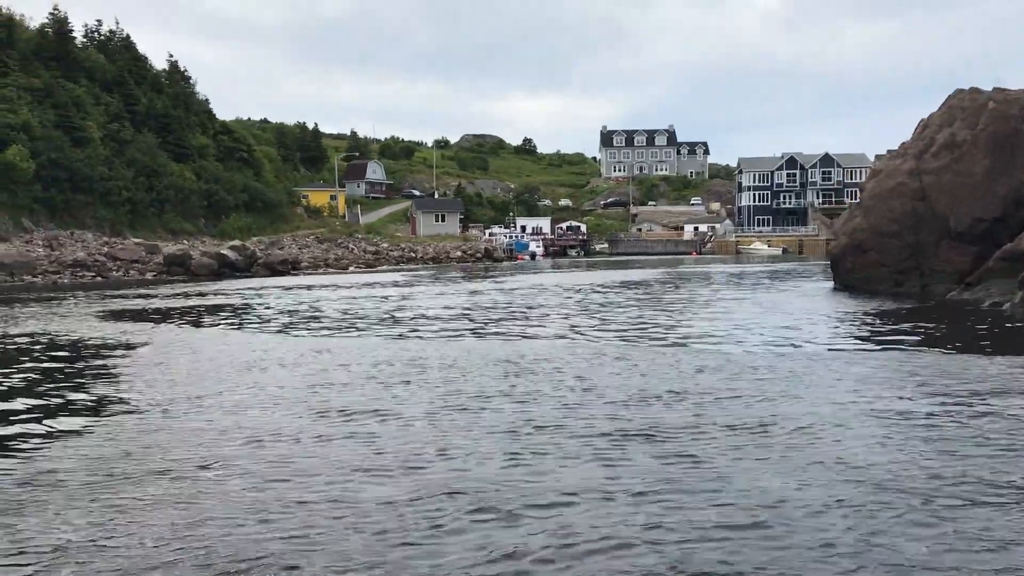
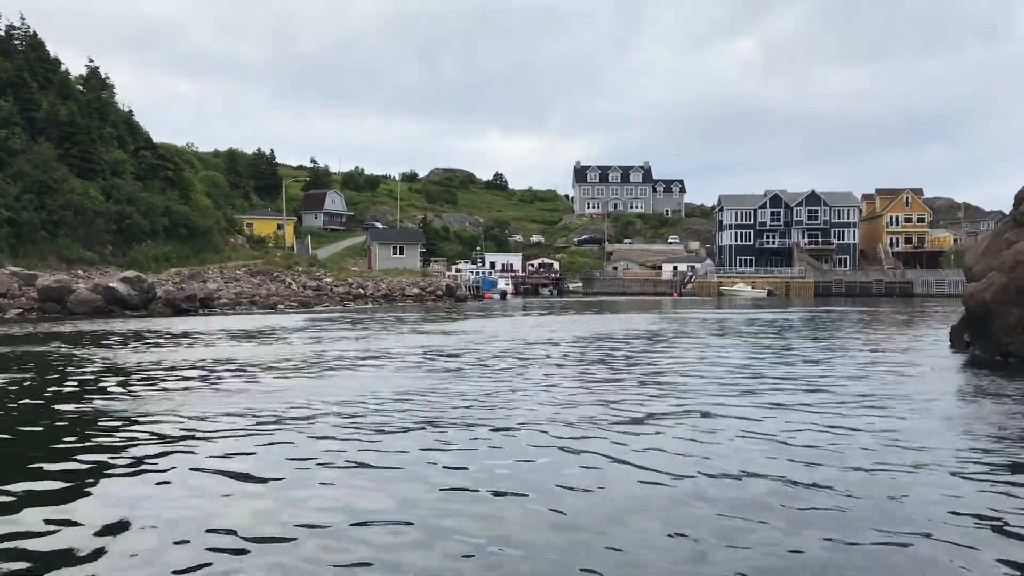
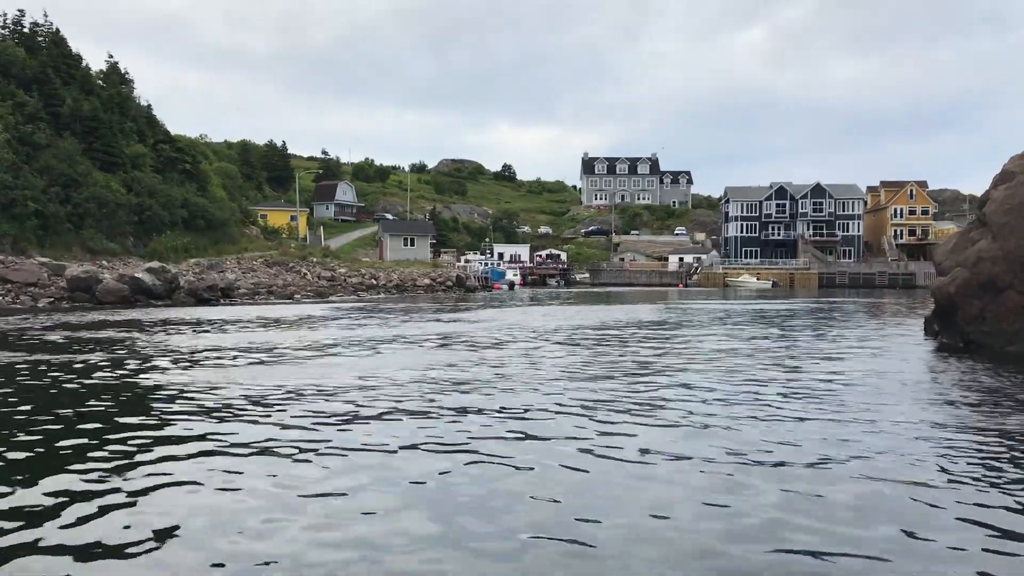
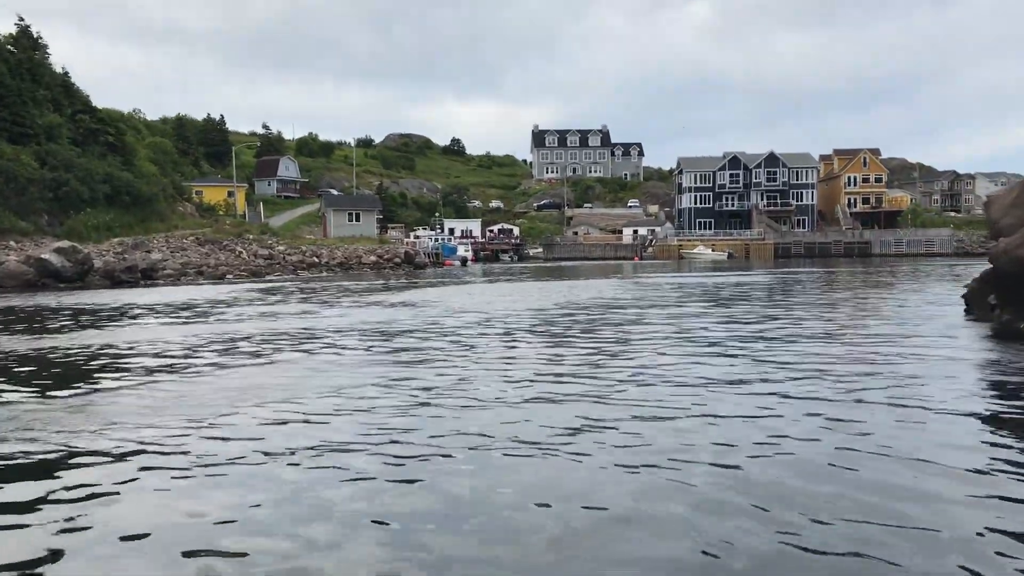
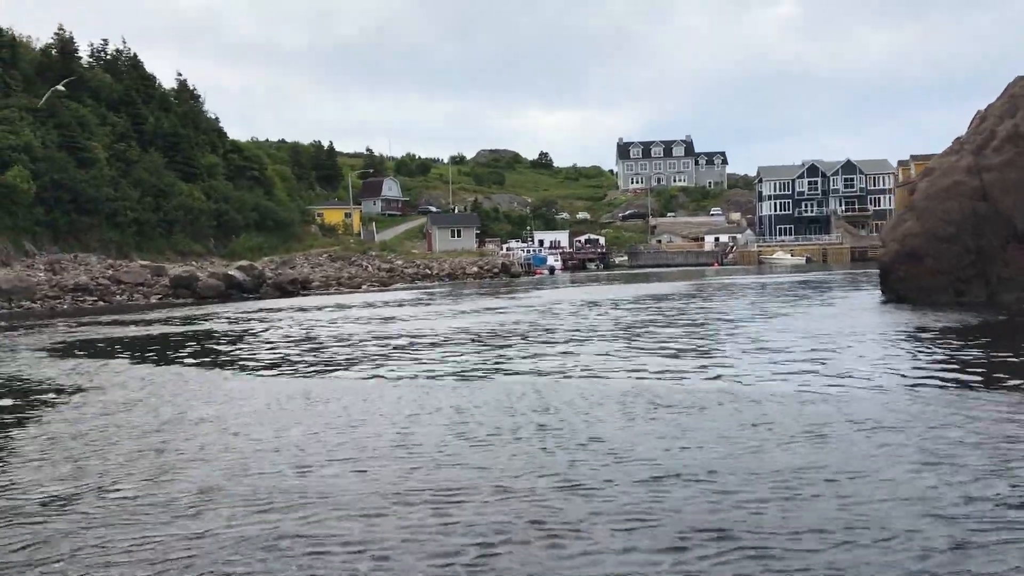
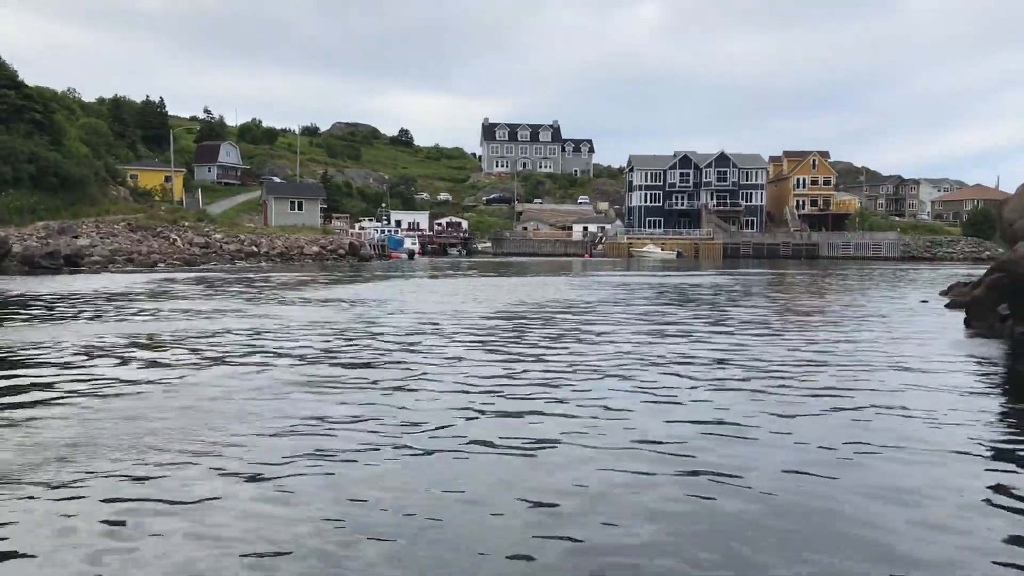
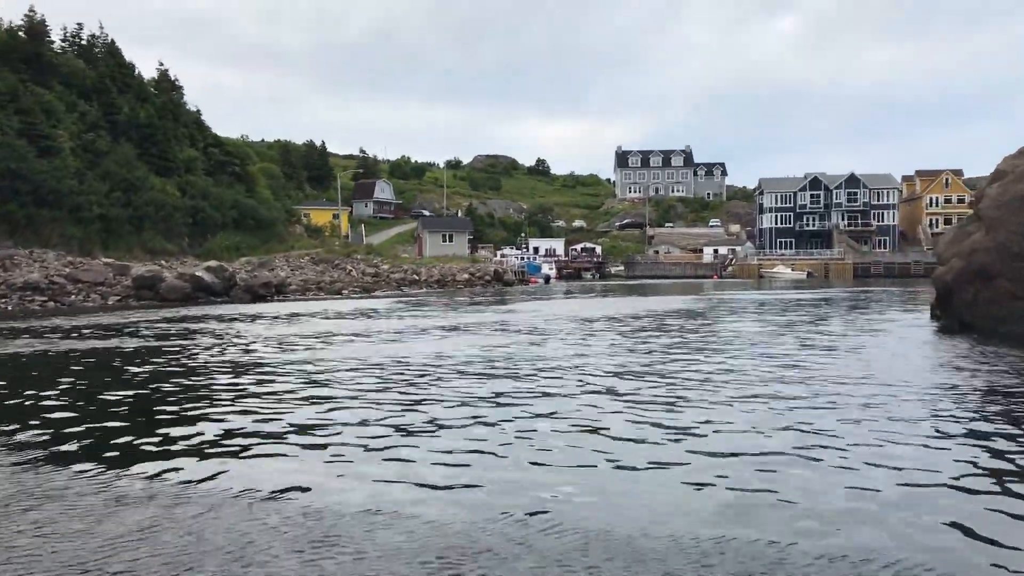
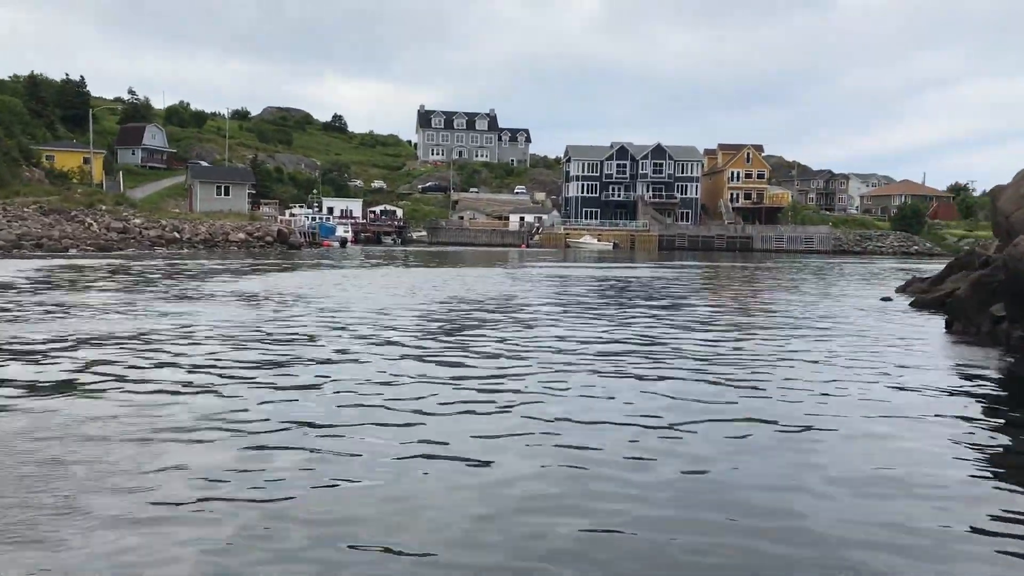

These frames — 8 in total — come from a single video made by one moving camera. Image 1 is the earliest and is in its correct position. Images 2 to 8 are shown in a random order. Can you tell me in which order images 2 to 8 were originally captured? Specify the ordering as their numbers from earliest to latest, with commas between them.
5, 7, 3, 2, 4, 6, 8
